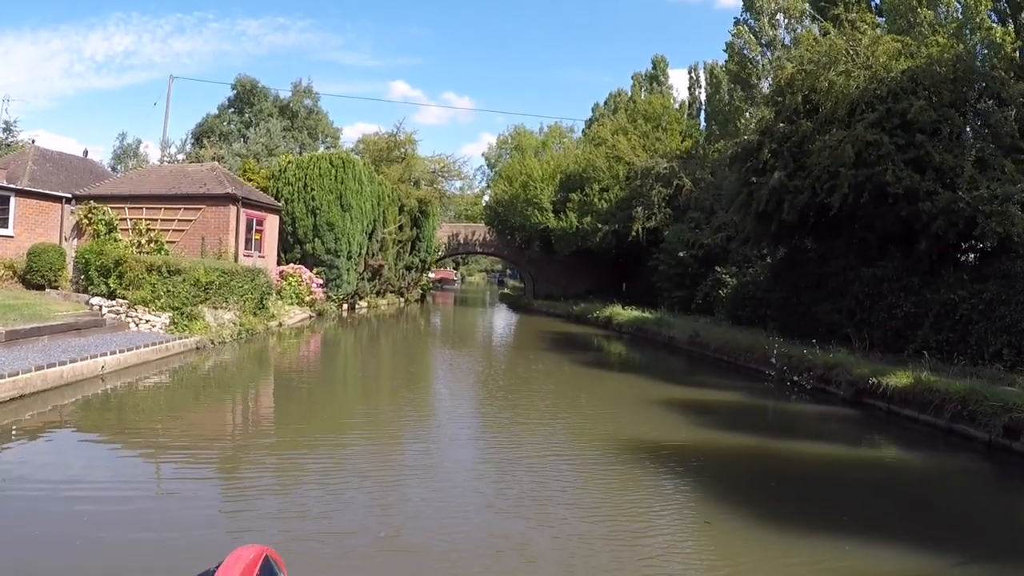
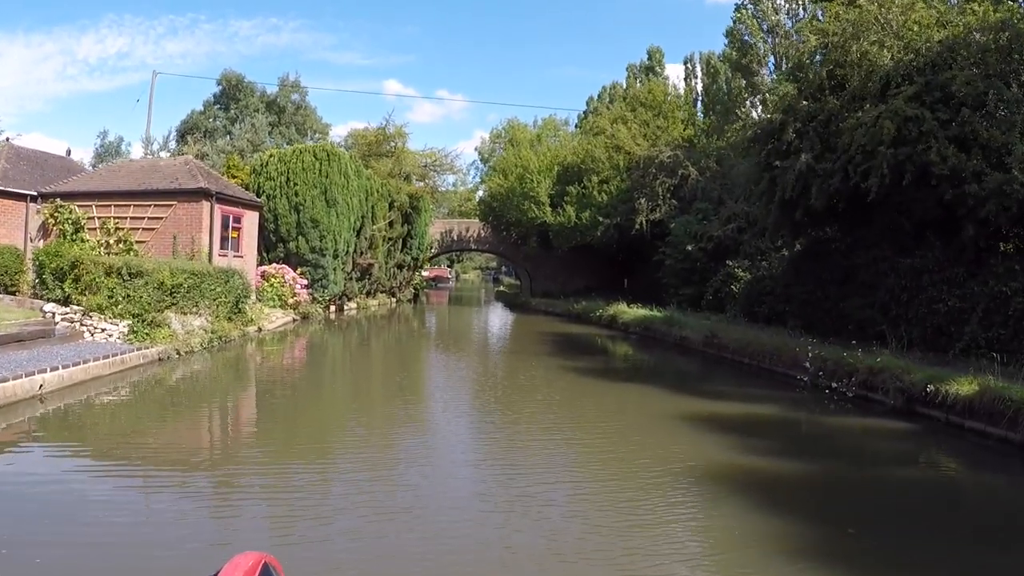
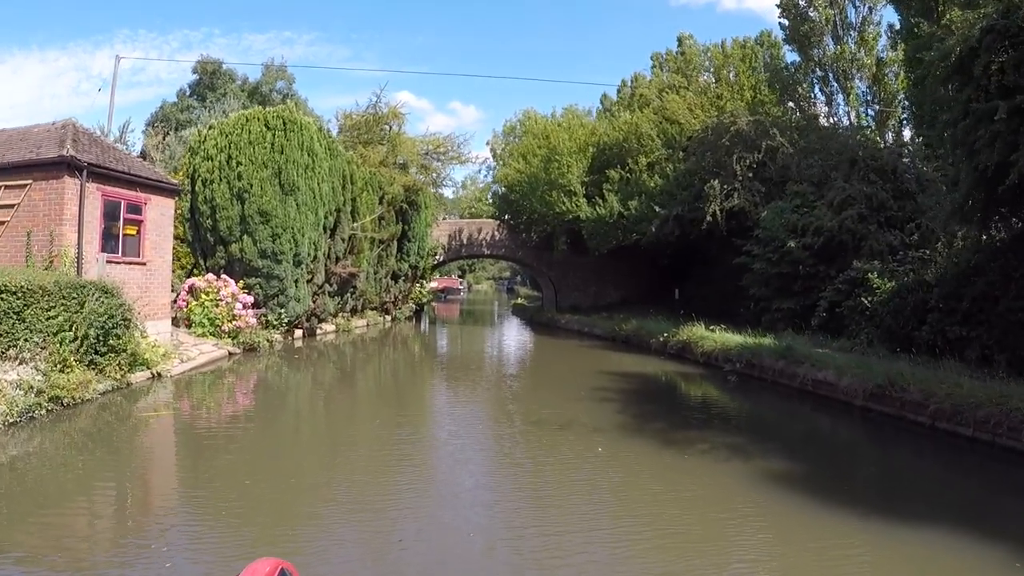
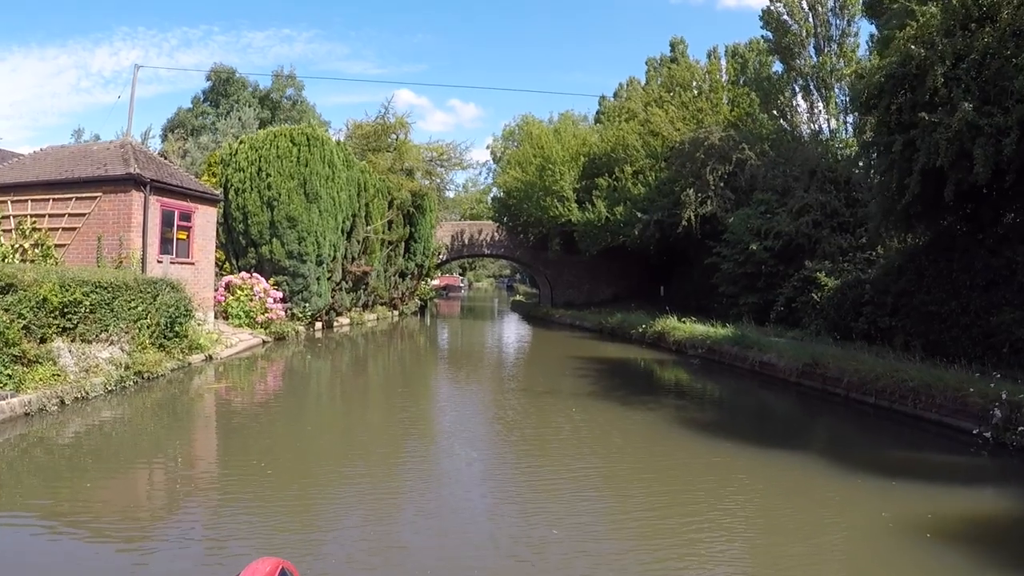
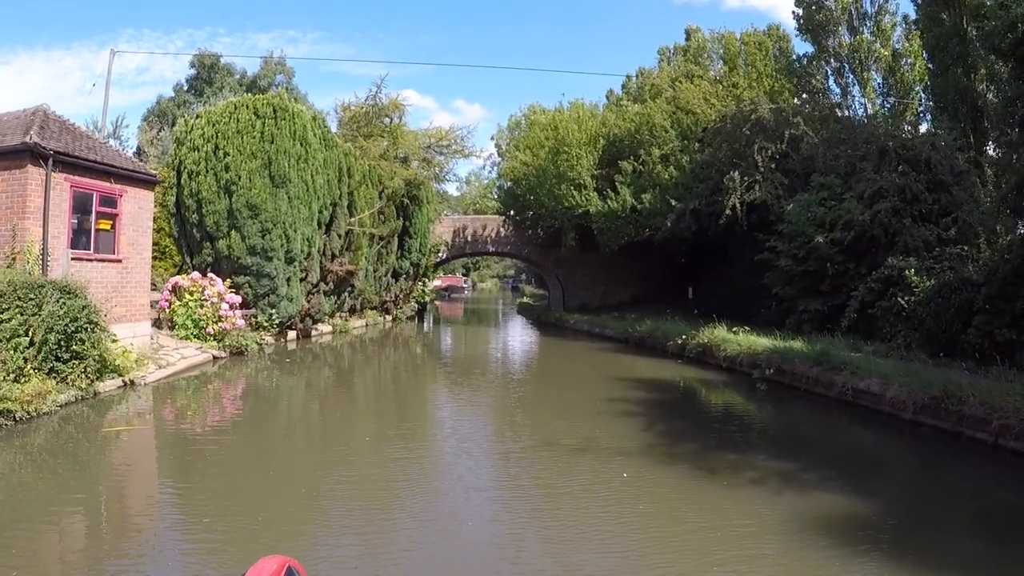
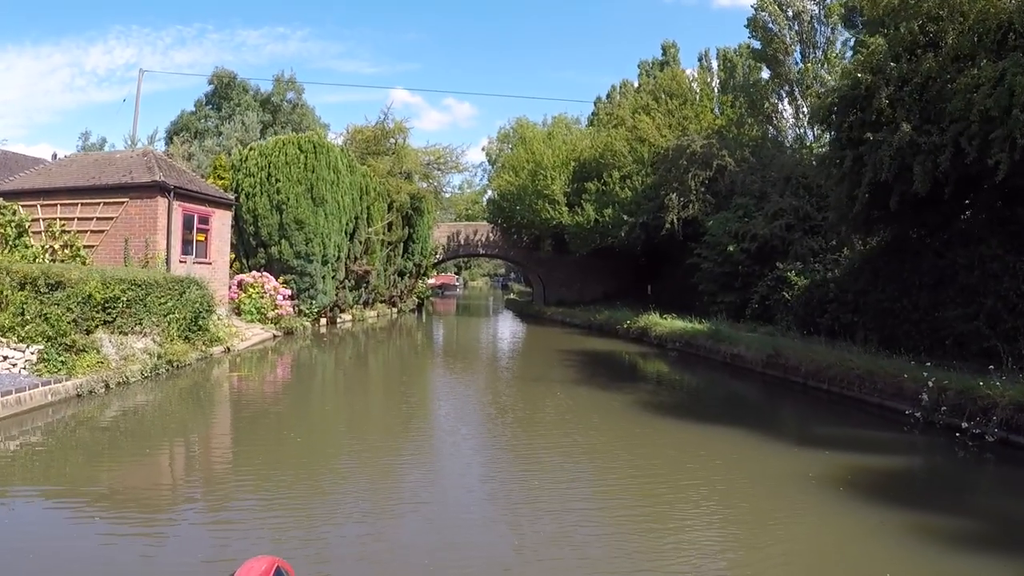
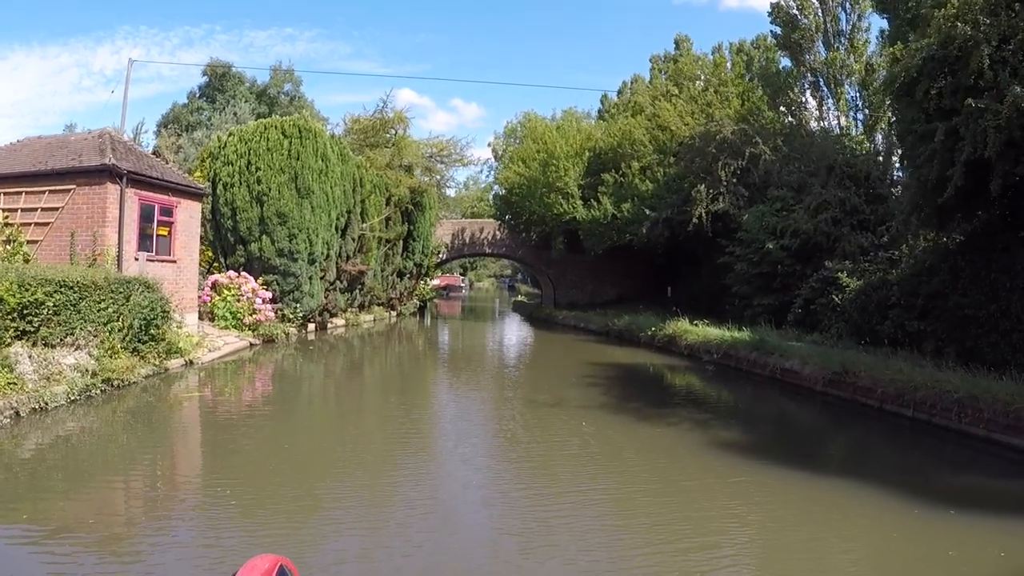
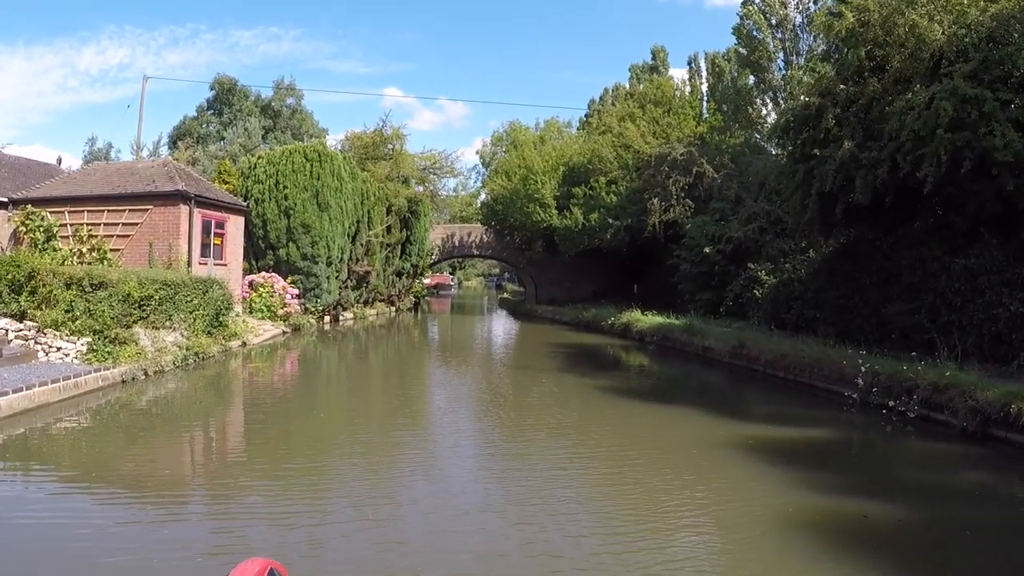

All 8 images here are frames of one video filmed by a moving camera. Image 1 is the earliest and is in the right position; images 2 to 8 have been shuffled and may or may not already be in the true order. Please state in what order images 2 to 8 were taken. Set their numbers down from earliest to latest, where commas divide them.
2, 8, 6, 4, 7, 3, 5
